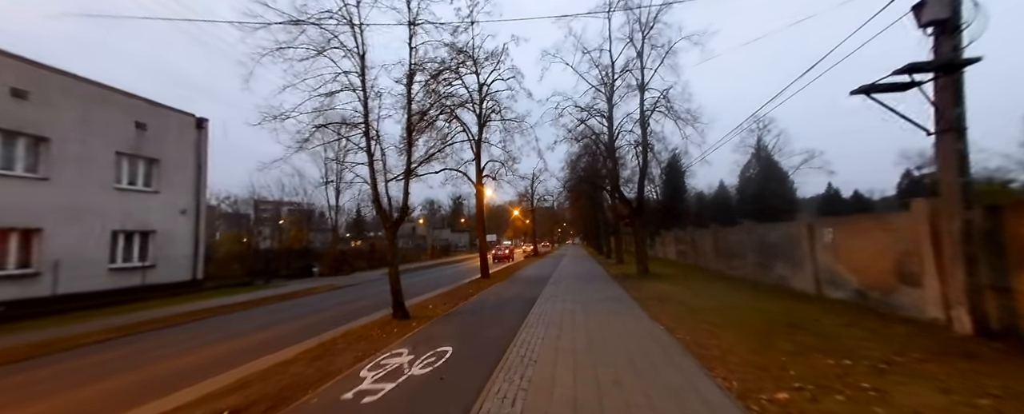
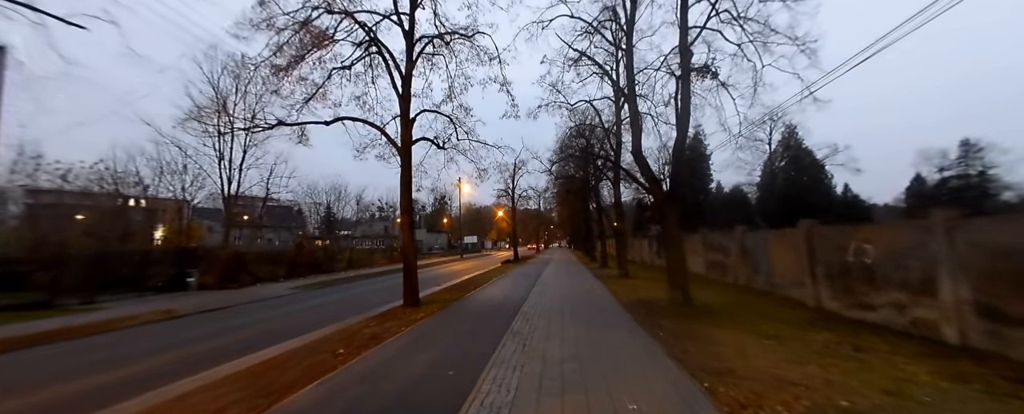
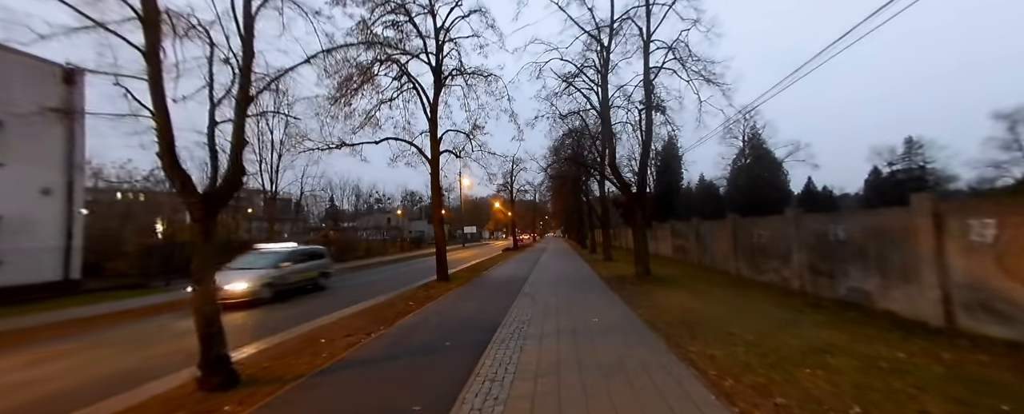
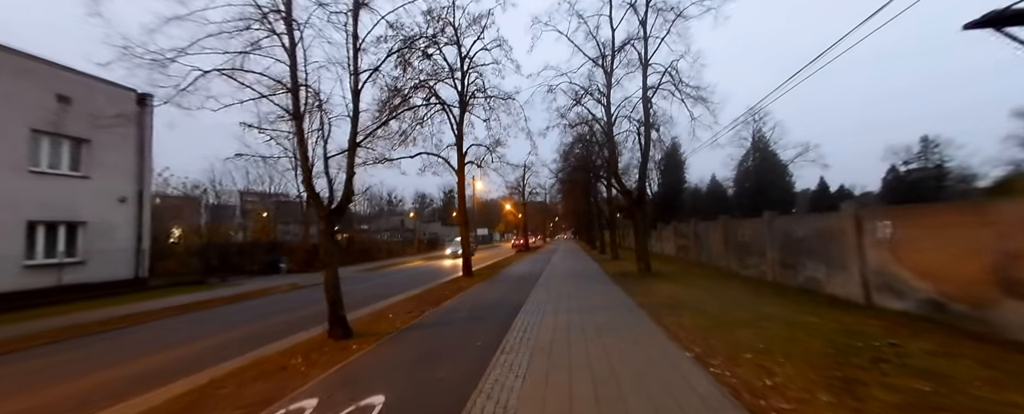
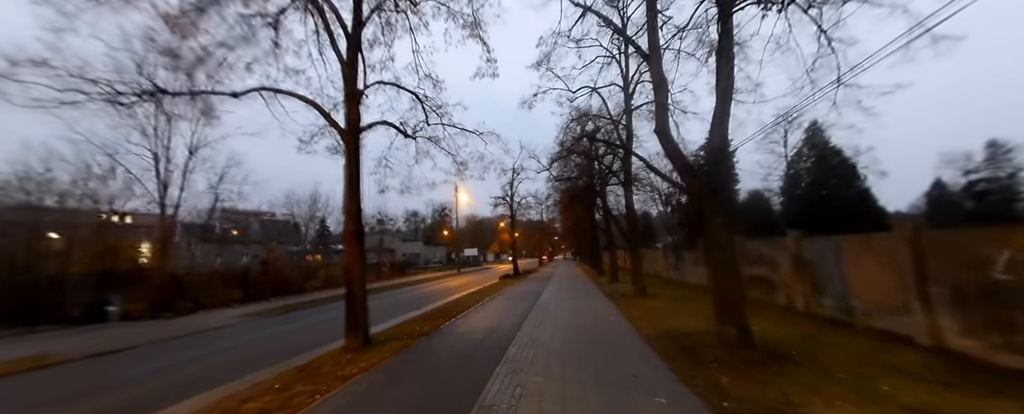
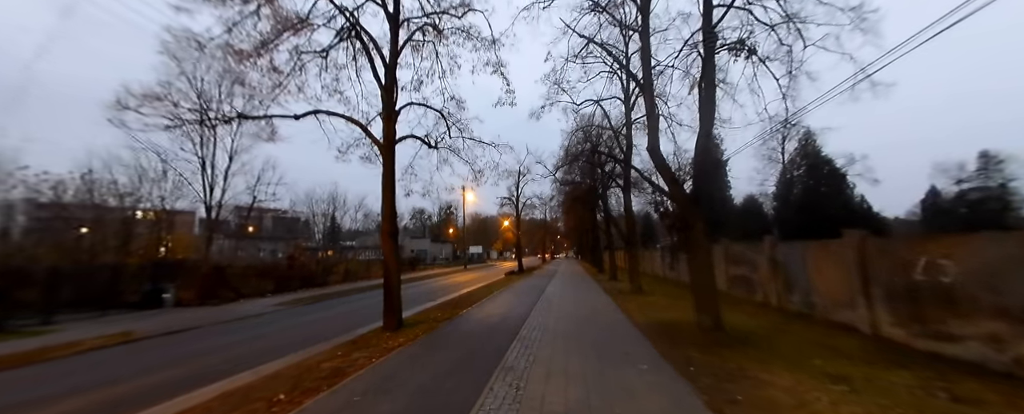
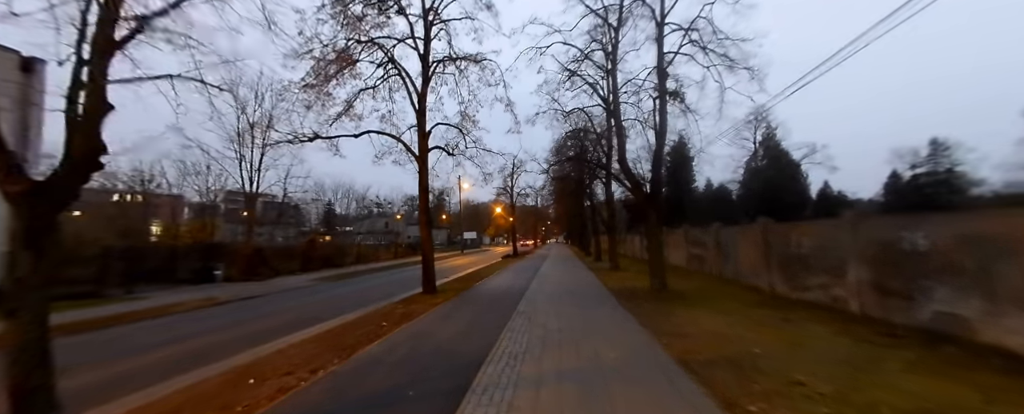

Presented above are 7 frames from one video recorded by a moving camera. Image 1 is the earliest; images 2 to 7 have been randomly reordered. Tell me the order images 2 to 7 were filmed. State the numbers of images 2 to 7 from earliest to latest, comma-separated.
4, 3, 7, 2, 6, 5
